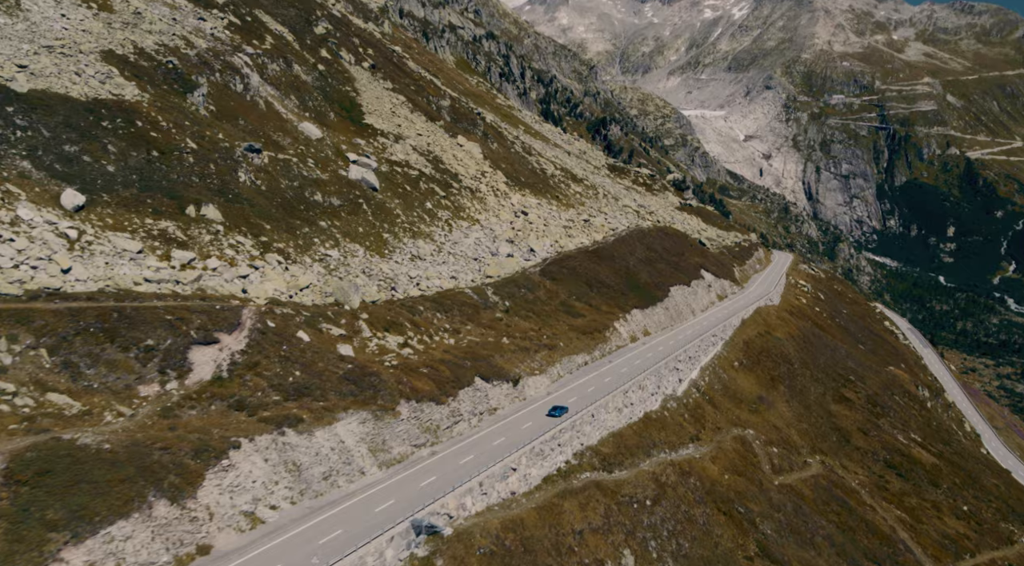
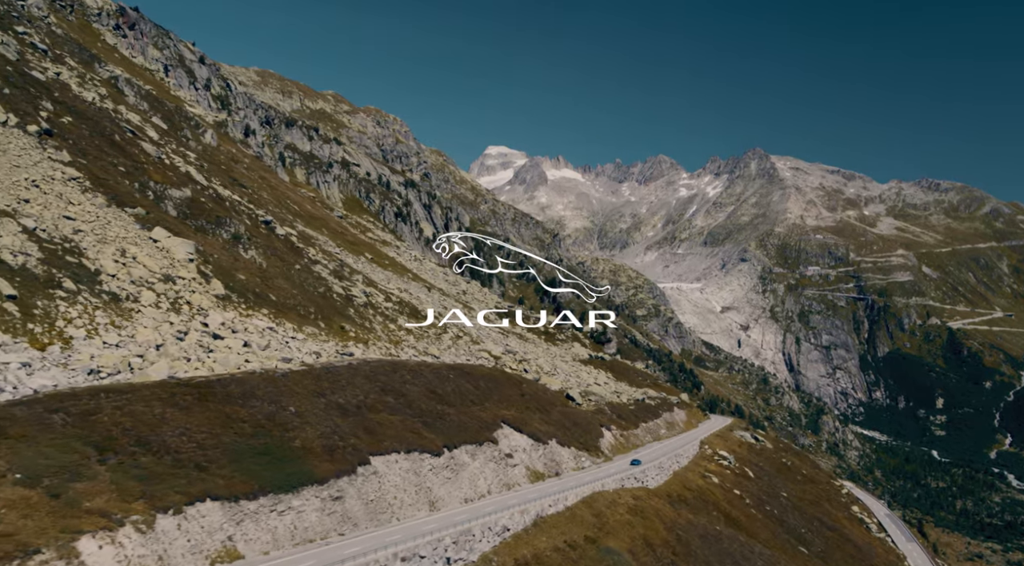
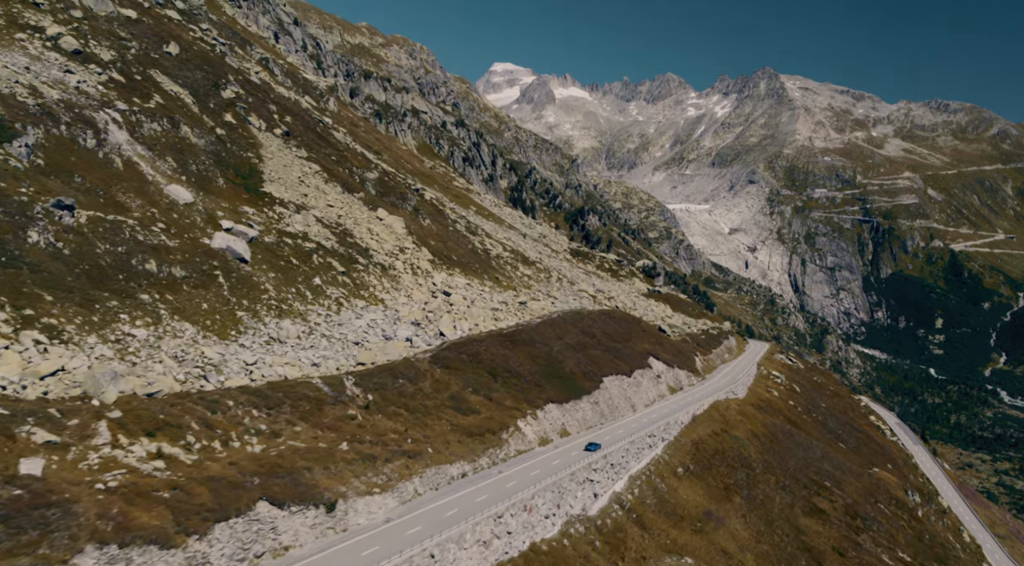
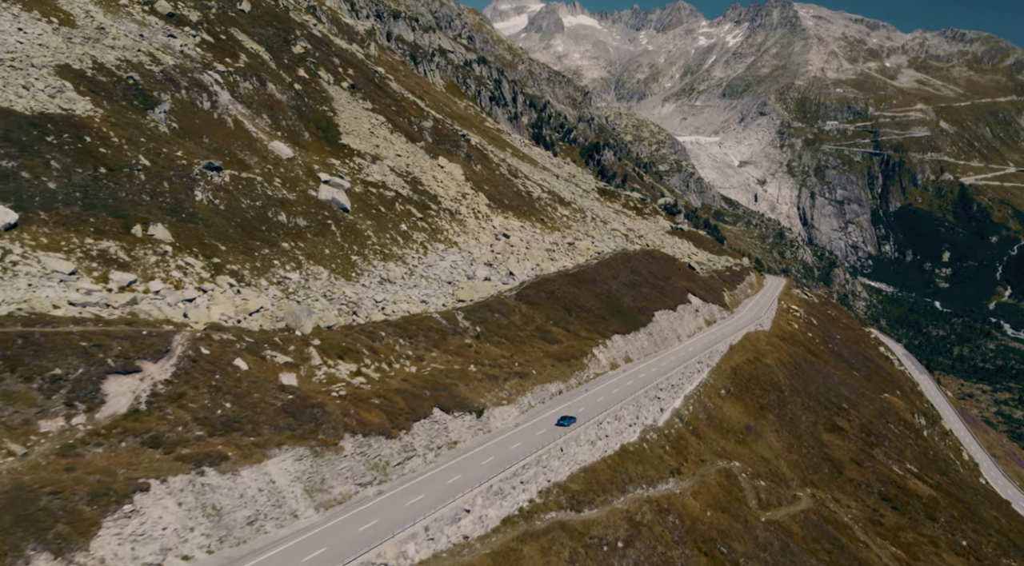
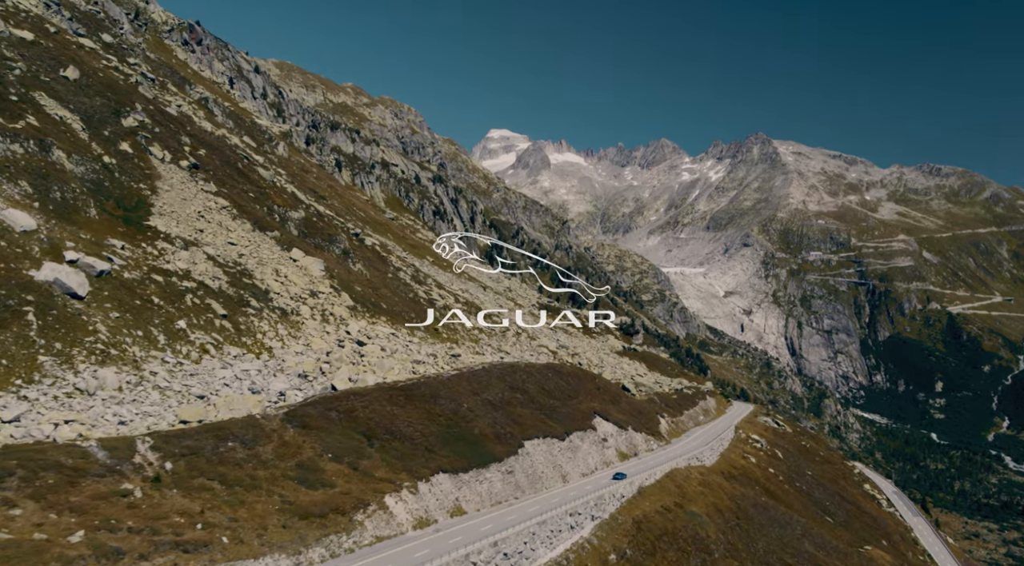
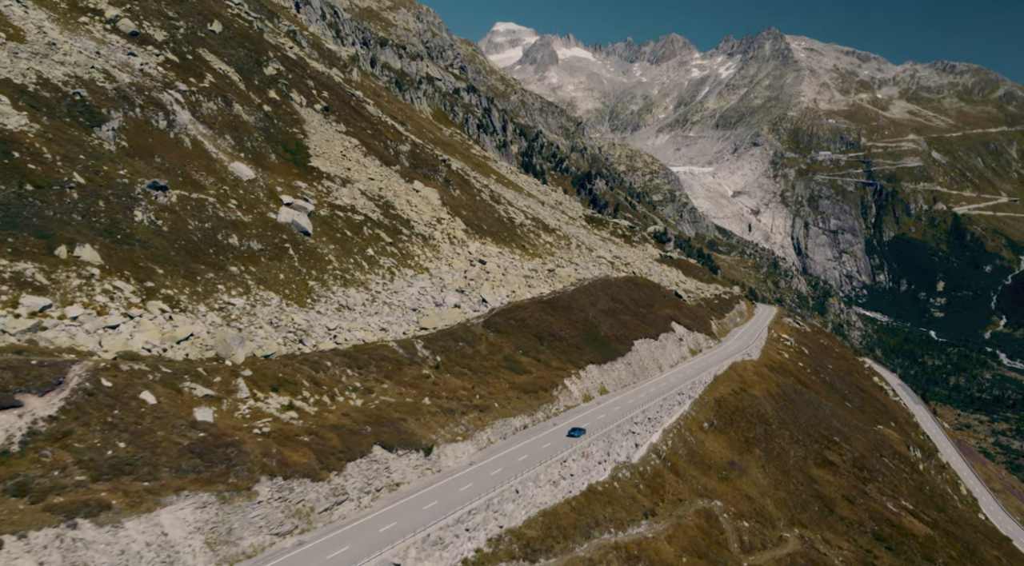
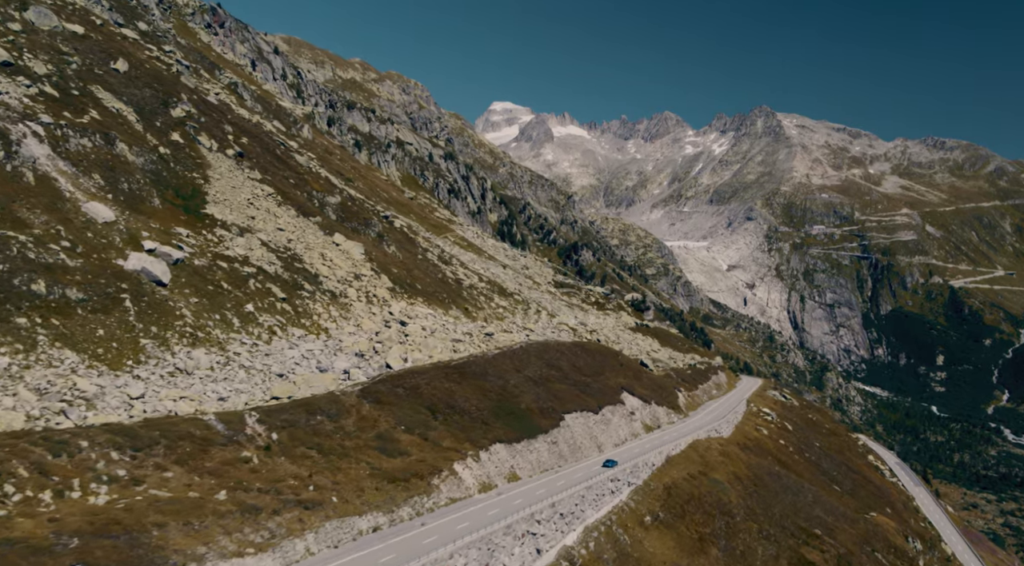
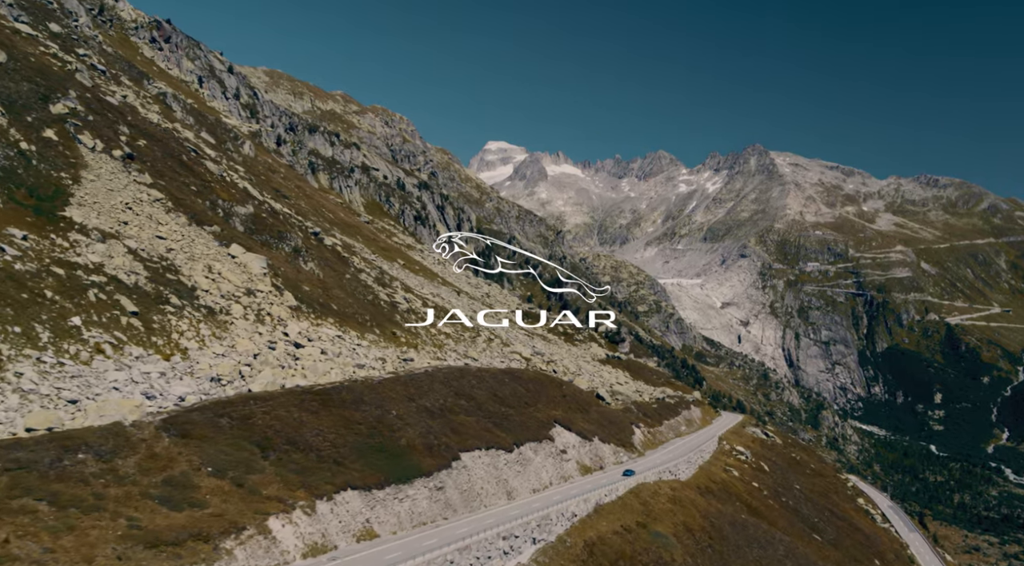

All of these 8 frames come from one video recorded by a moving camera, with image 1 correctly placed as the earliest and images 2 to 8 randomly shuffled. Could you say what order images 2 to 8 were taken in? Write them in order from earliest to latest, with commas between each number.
4, 6, 3, 7, 5, 8, 2
